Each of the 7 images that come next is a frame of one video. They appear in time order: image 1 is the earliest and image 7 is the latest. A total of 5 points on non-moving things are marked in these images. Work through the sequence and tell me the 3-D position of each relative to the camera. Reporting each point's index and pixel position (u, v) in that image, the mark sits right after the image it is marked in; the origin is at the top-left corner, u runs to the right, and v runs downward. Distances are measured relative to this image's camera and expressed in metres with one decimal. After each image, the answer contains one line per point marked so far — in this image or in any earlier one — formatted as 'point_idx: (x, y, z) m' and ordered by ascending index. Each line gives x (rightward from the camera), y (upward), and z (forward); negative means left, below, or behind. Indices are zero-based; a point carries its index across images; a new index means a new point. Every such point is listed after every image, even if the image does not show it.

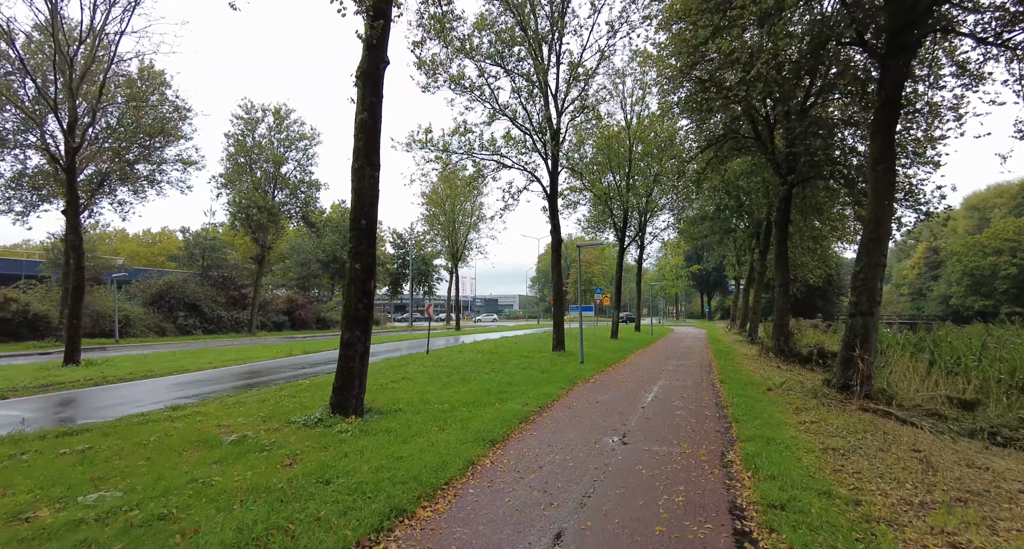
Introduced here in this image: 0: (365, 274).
0: (-1.9, 0.0, +7.1) m
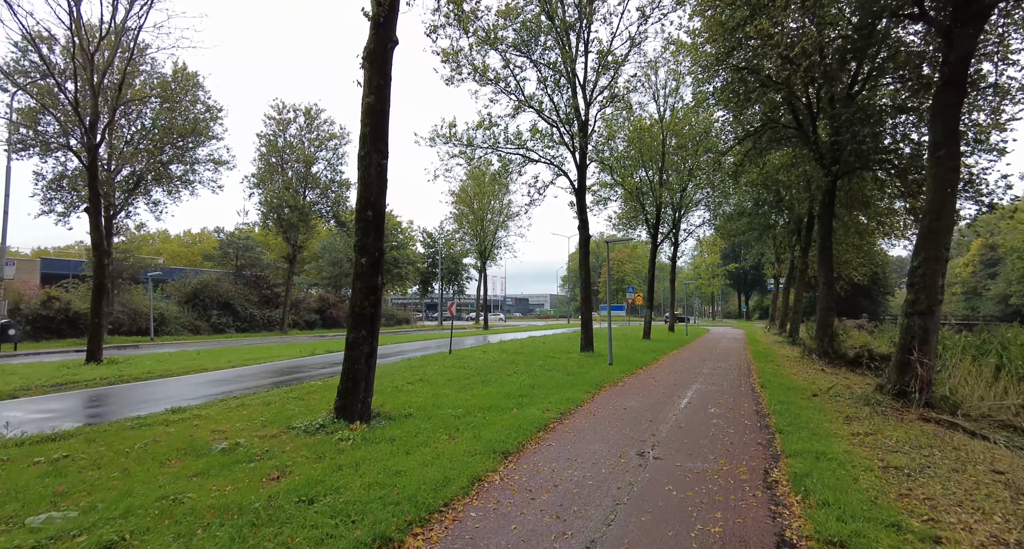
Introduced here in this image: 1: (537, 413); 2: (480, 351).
0: (-1.7, +0.1, +6.6) m
1: (+0.3, -1.9, +7.5) m
2: (-1.0, -2.3, +16.3) m
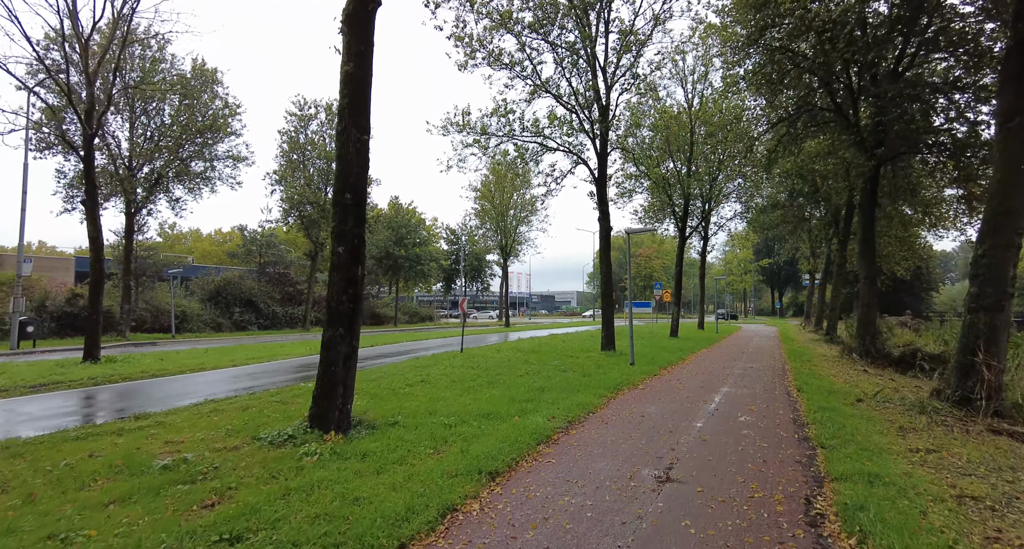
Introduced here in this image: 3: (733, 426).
0: (-1.8, +0.2, +5.8) m
1: (+0.3, -1.8, +6.6) m
2: (-0.5, -2.2, +15.6) m
3: (+2.9, -2.0, +7.0) m
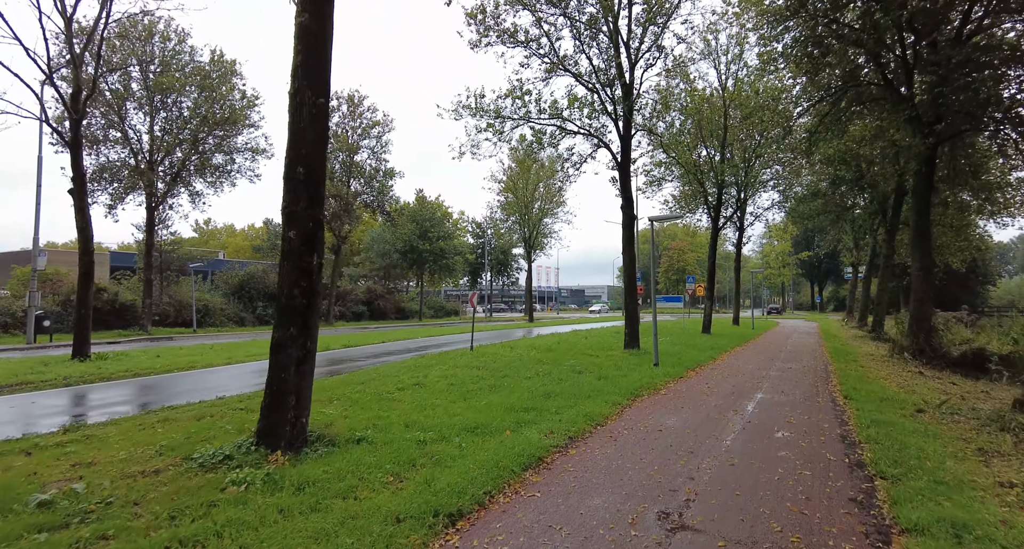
0: (-1.9, +0.3, +4.9) m
1: (+0.2, -1.7, +5.6) m
2: (-0.1, -2.0, +14.6) m
3: (+2.8, -1.9, +5.8) m
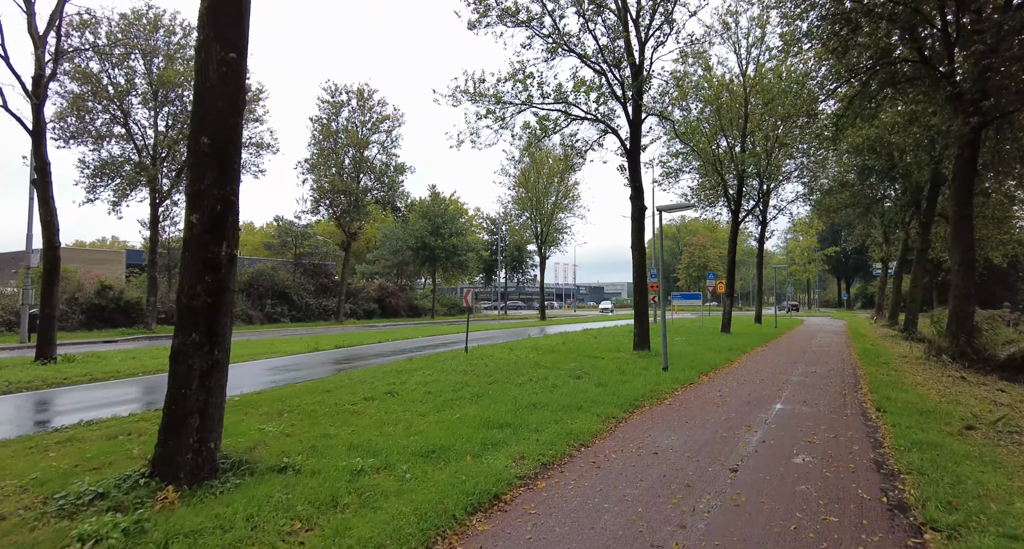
0: (-2.3, +0.3, +4.0) m
1: (-0.1, -1.7, +4.7) m
2: (-0.1, -1.9, +13.6) m
3: (+2.5, -1.8, +4.8) m
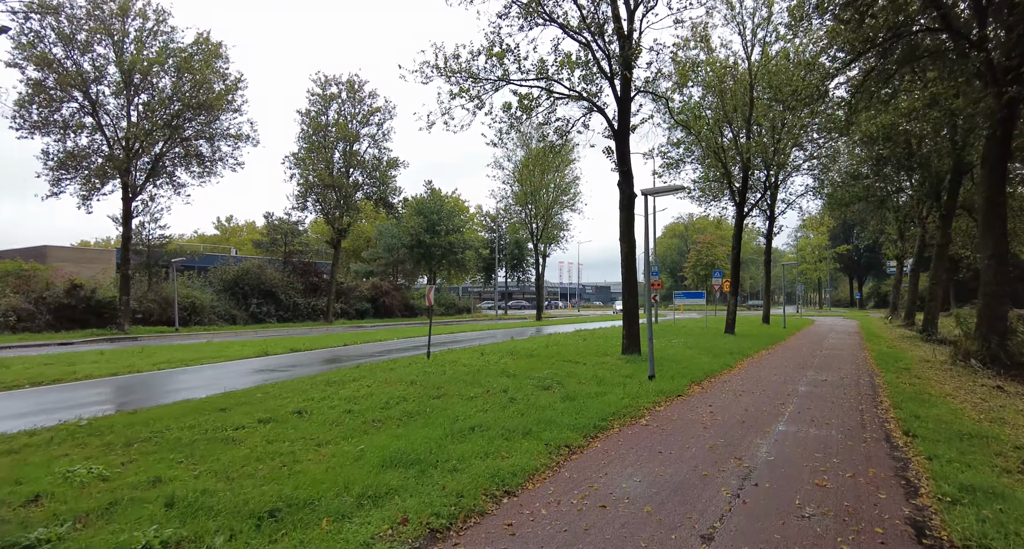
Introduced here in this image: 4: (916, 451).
0: (-3.1, +0.4, +2.6) m
1: (-0.9, -1.6, +3.2) m
2: (-0.8, -1.8, +12.2) m
3: (+1.7, -1.7, +3.3) m
4: (+4.2, -1.8, +5.6) m
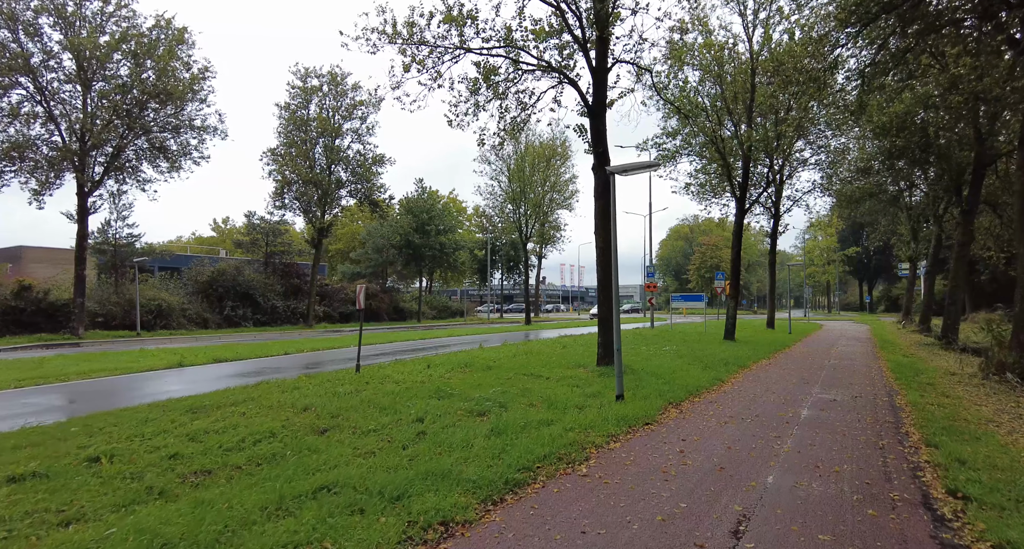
0: (-4.1, +0.5, +0.9) m
1: (-1.9, -1.5, +1.4) m
2: (-1.7, -1.7, +10.4) m
3: (+0.7, -1.6, +1.5) m
4: (+3.2, -1.8, +3.7) m
